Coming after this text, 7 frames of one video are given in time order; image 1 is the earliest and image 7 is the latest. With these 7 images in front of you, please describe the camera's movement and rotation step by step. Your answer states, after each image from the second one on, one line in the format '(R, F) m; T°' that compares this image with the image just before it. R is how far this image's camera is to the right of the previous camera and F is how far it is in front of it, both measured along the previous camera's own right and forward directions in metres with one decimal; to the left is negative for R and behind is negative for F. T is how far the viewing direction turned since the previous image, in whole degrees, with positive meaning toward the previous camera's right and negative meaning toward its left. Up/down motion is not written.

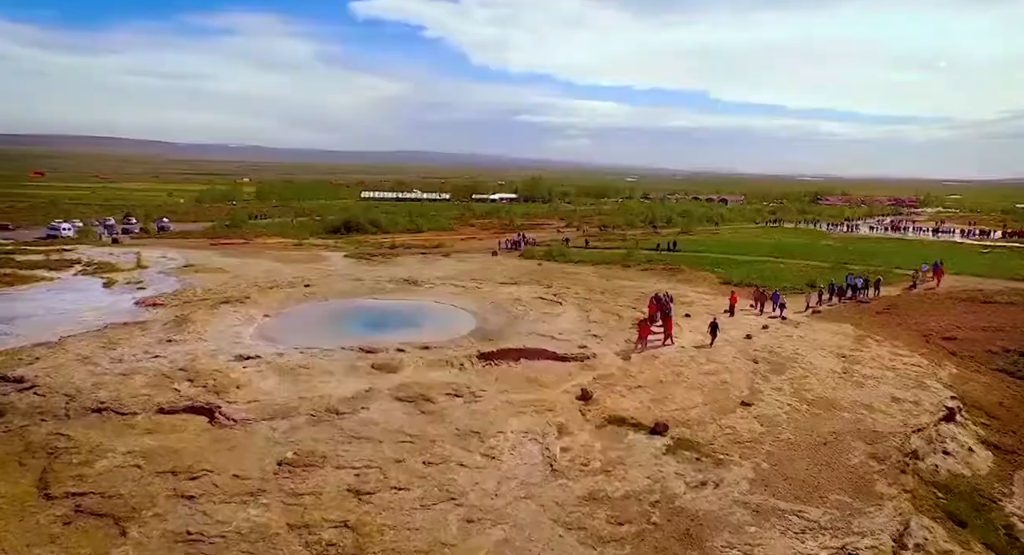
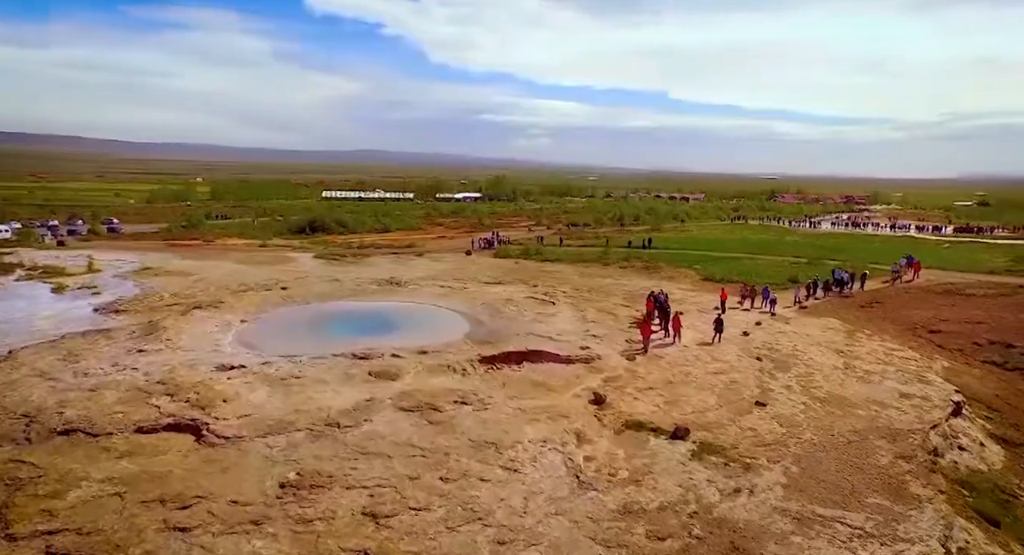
(-1.1, +0.9) m; +4°
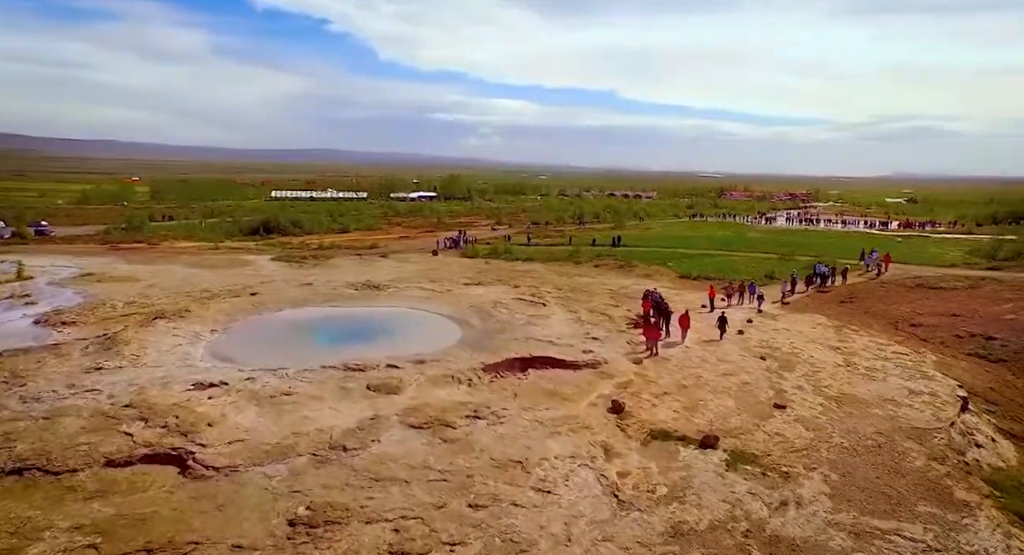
(-1.4, +1.1) m; +5°
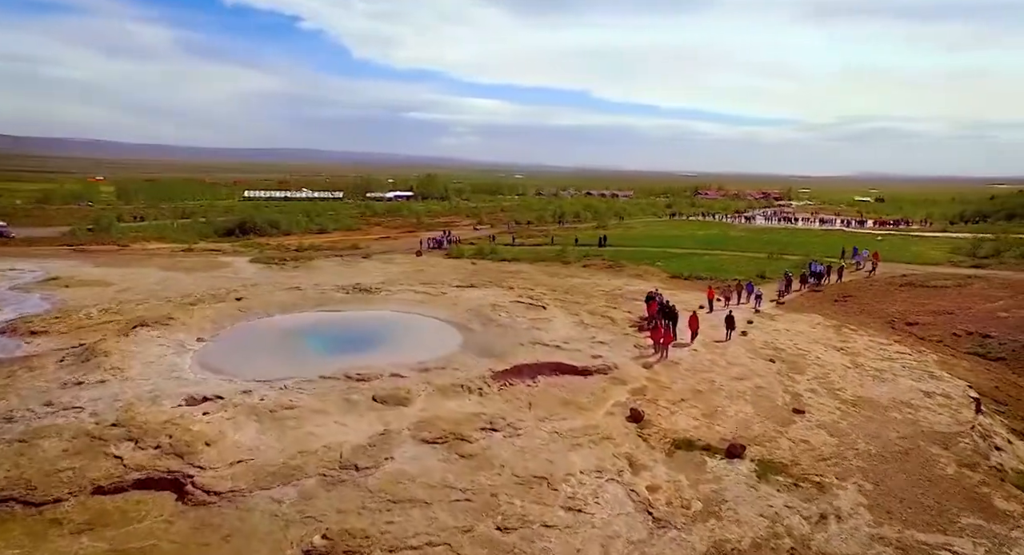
(-0.8, +0.7) m; +2°
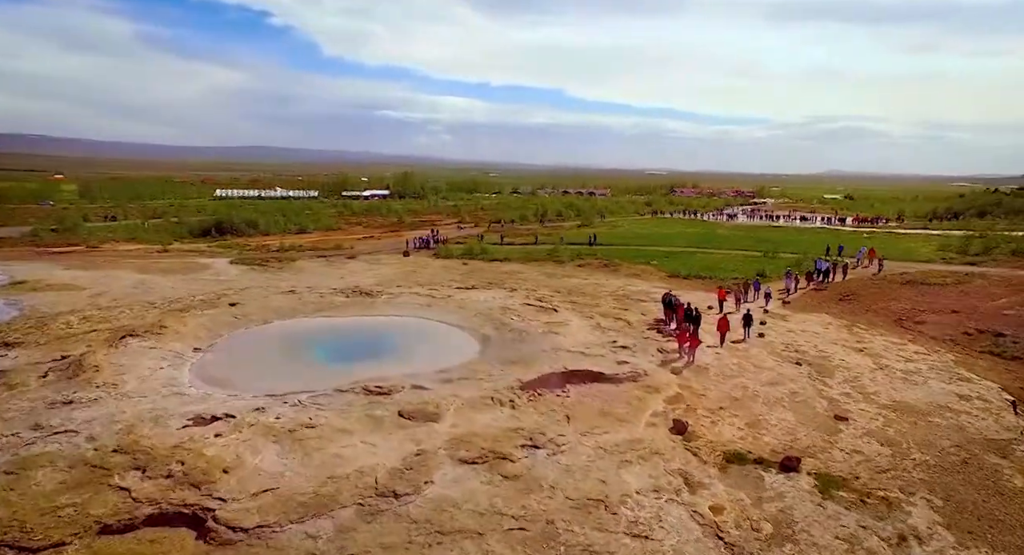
(-1.3, +1.0) m; +3°
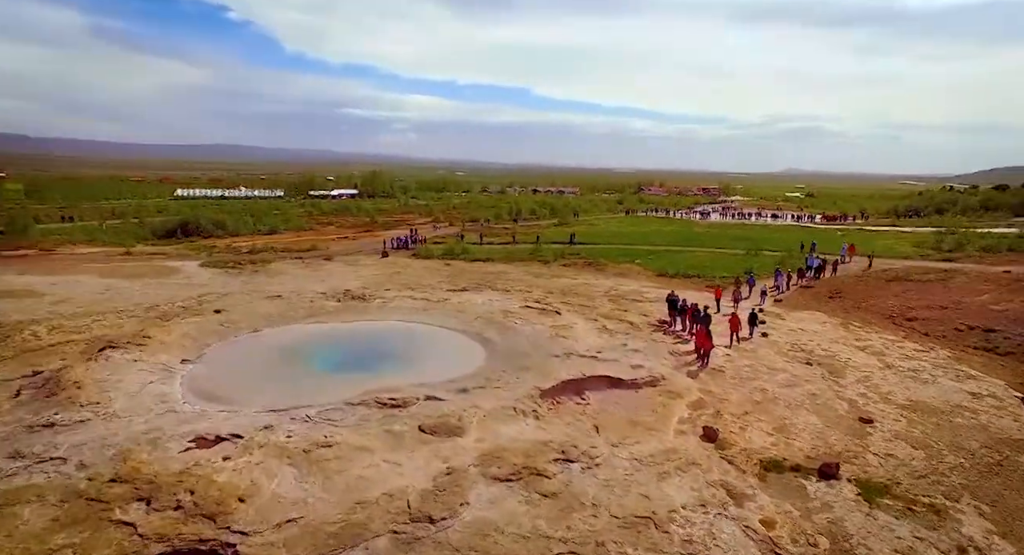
(-1.1, +0.7) m; +3°
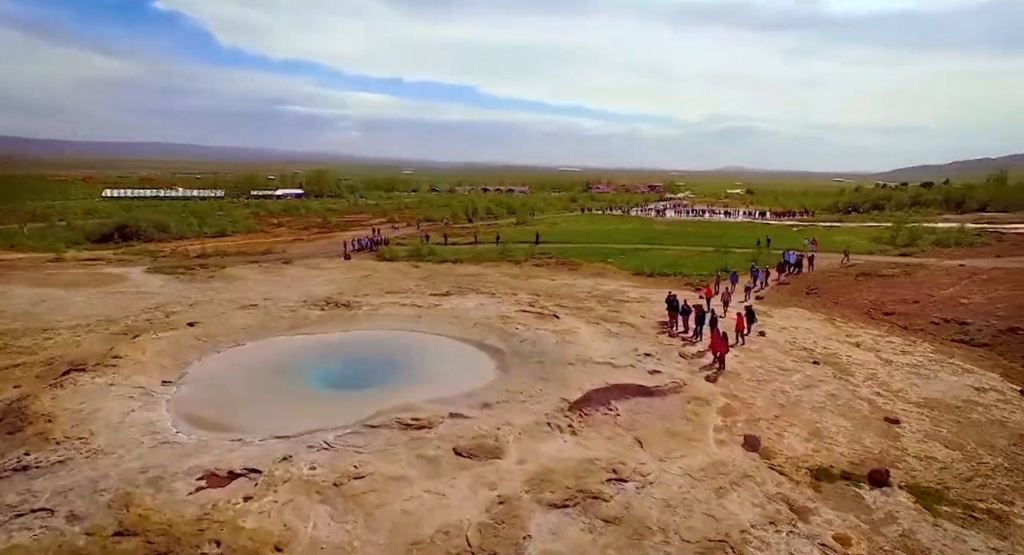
(-1.6, +1.0) m; +5°
